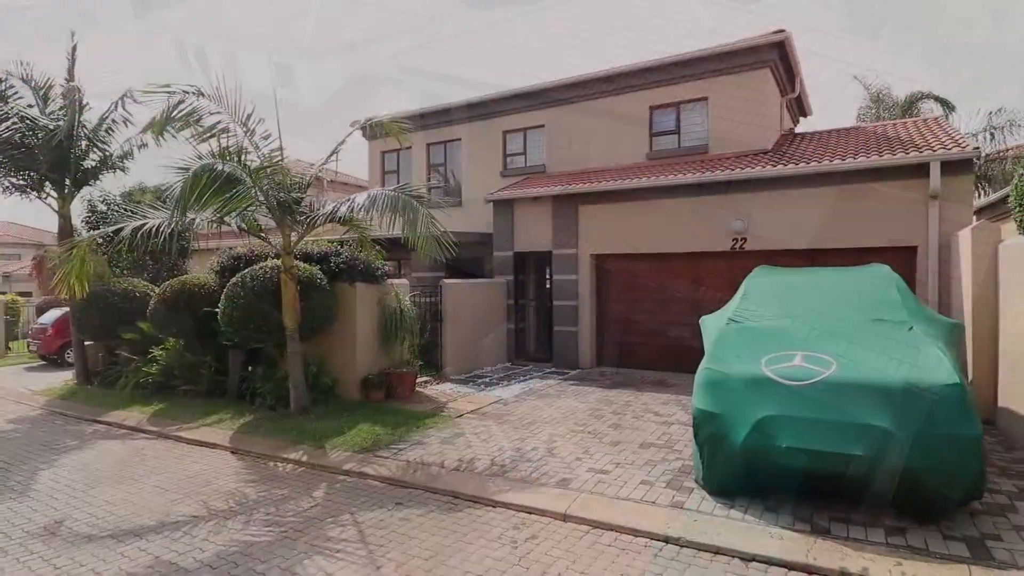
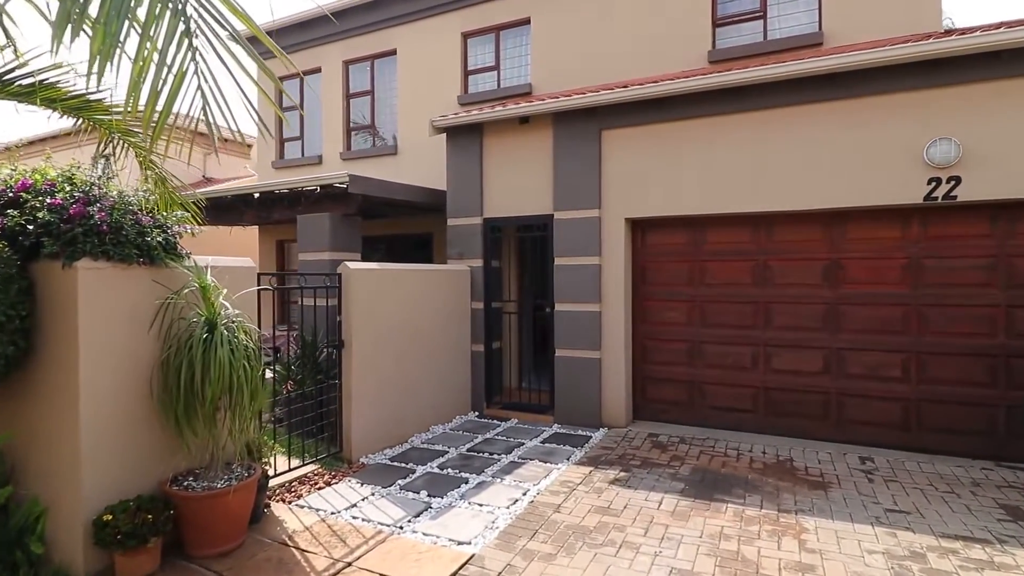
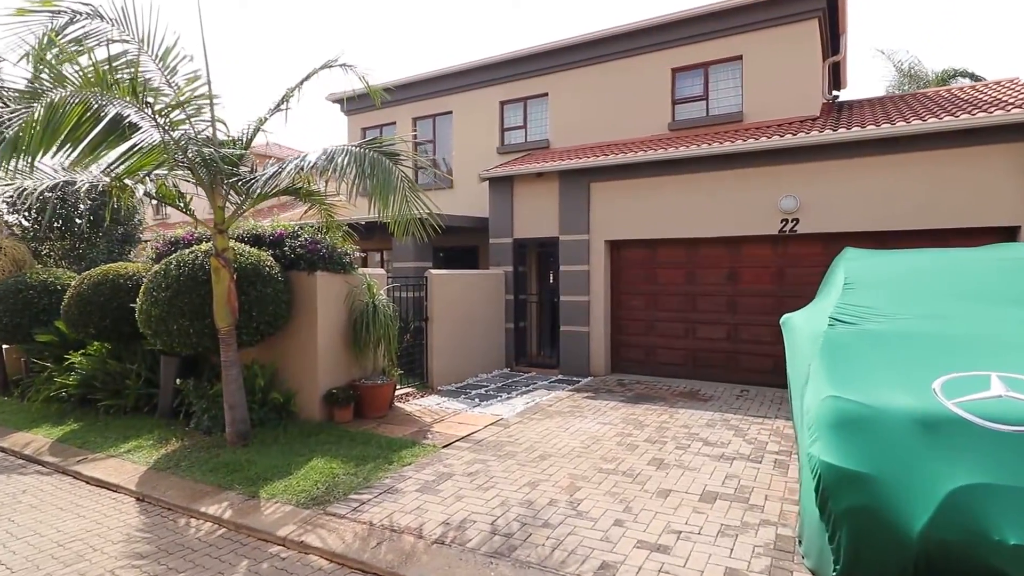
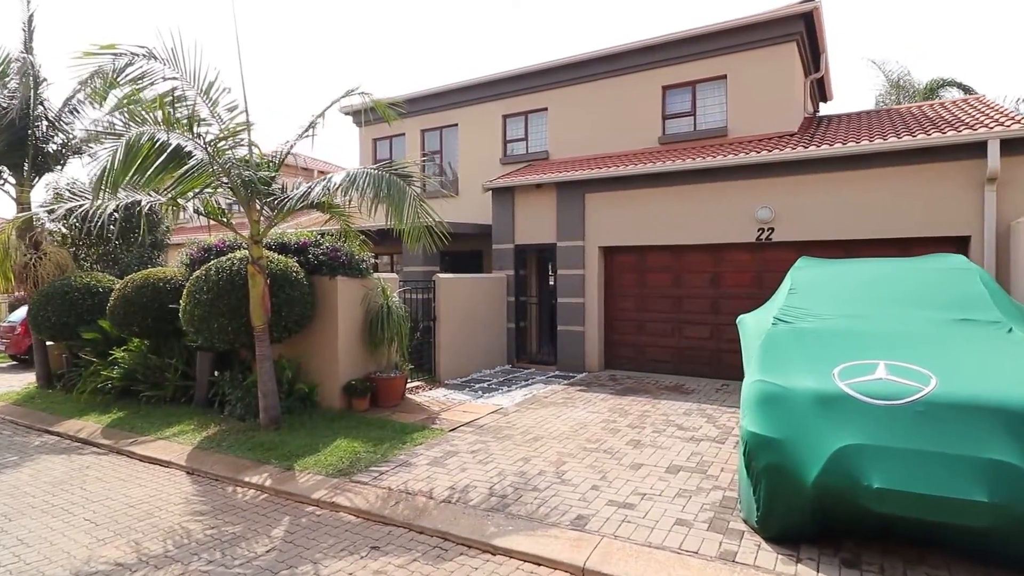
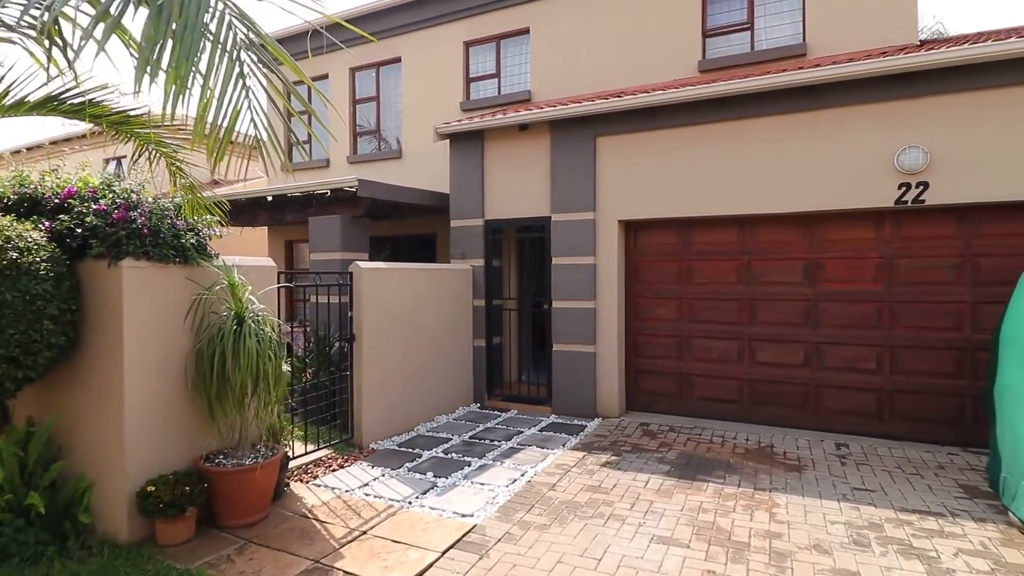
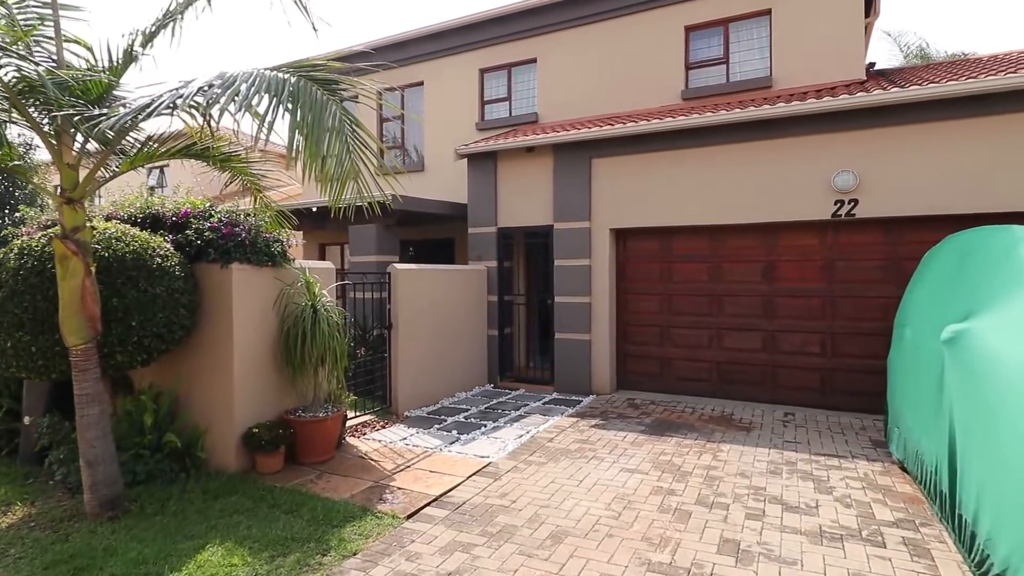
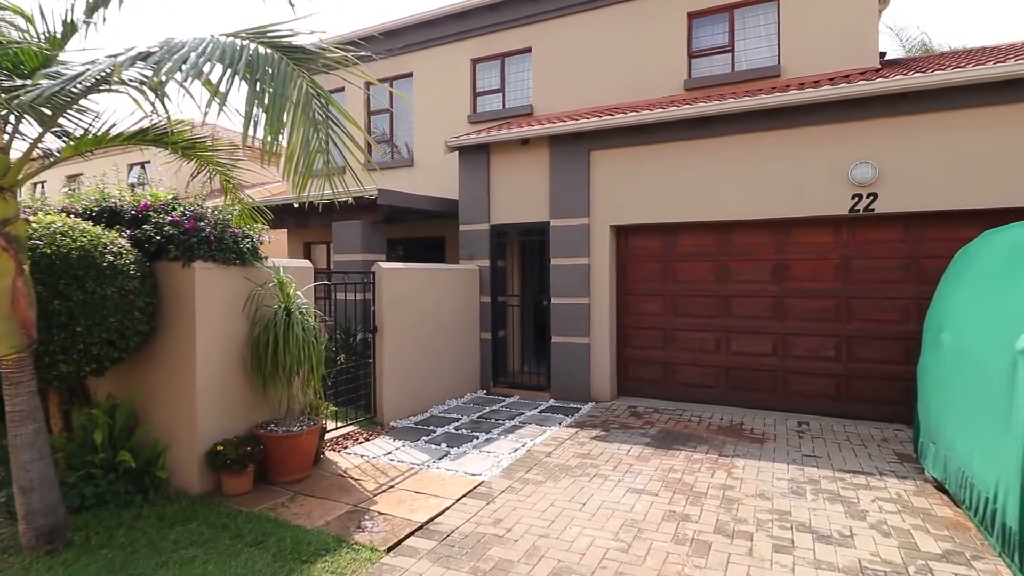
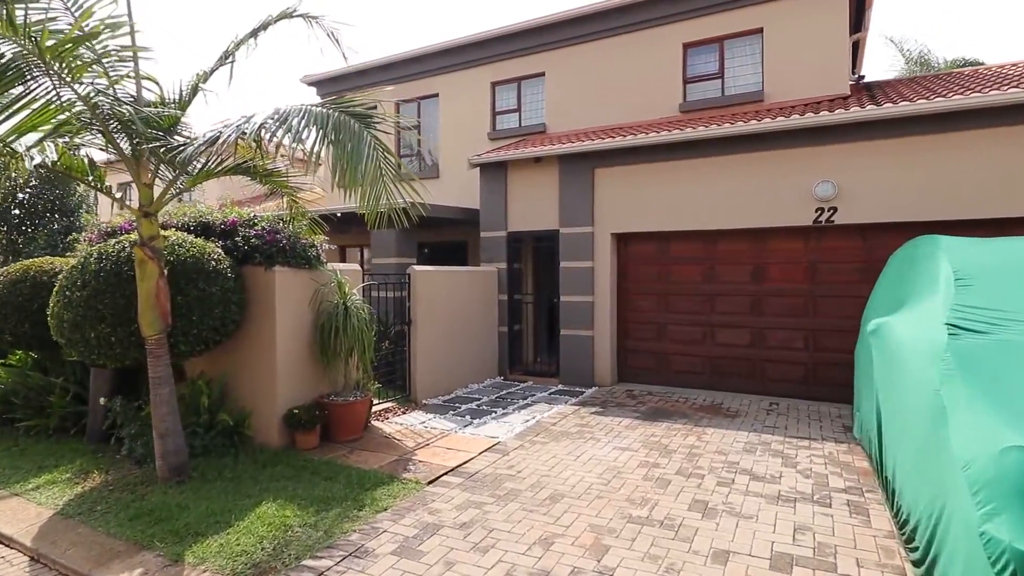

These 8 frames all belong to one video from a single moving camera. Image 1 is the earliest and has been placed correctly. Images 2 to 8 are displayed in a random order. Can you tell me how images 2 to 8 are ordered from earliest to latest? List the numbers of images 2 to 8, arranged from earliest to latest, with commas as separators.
4, 3, 8, 6, 7, 5, 2
